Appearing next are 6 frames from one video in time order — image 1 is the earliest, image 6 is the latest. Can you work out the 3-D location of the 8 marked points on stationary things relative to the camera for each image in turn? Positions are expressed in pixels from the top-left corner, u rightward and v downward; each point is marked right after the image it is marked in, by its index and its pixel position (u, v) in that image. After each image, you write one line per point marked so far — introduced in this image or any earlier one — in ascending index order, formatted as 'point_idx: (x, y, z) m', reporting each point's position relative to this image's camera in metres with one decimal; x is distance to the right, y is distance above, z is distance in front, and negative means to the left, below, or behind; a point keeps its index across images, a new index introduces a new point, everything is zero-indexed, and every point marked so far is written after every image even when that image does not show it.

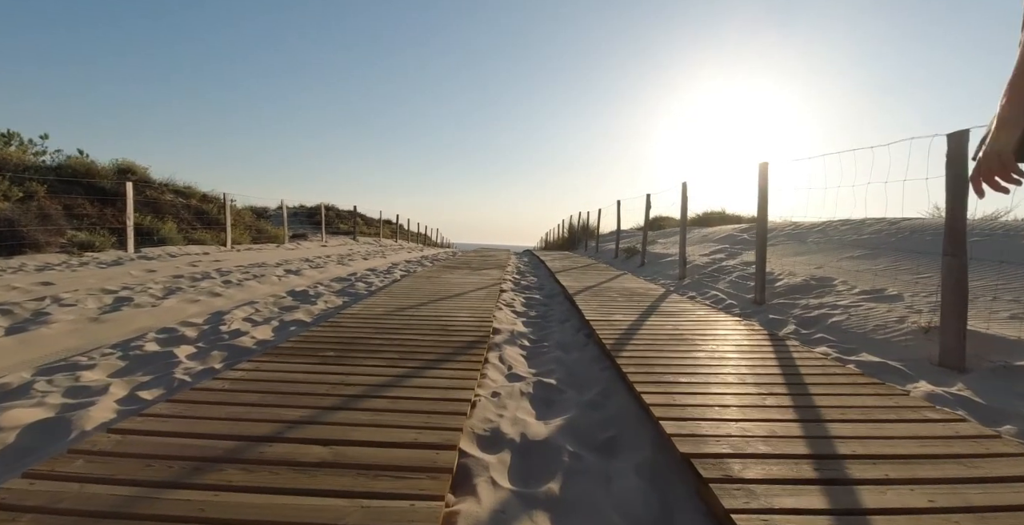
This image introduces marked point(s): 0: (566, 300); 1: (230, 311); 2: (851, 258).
0: (+0.6, -0.4, +5.4) m
1: (-2.7, -0.5, +4.4) m
2: (+4.3, 0.0, +5.9) m
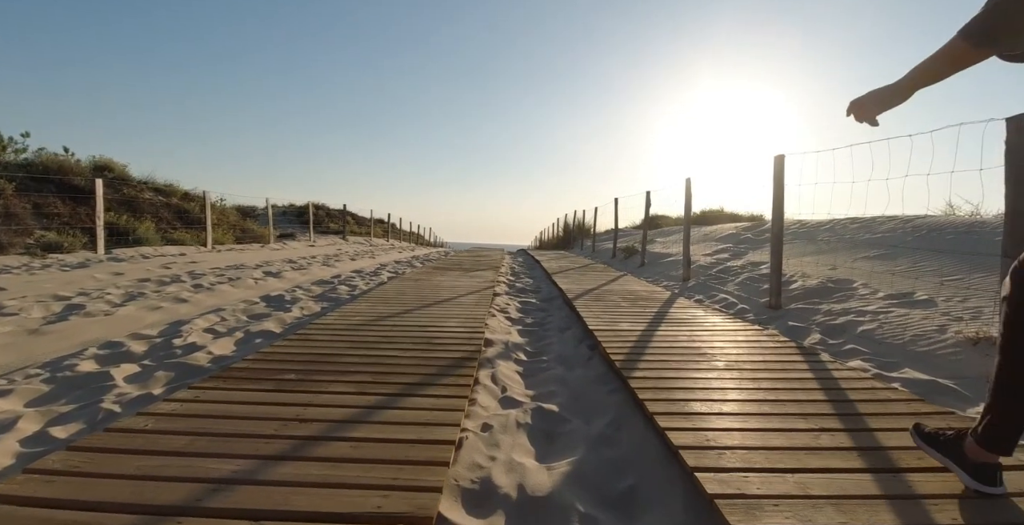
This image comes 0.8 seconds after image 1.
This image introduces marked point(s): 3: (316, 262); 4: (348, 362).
0: (+0.6, -0.5, +5.0) m
1: (-2.7, -0.5, +4.0) m
2: (+4.2, 0.0, +5.6) m
3: (-3.7, 0.0, +8.9) m
4: (-0.9, -0.5, +2.6) m
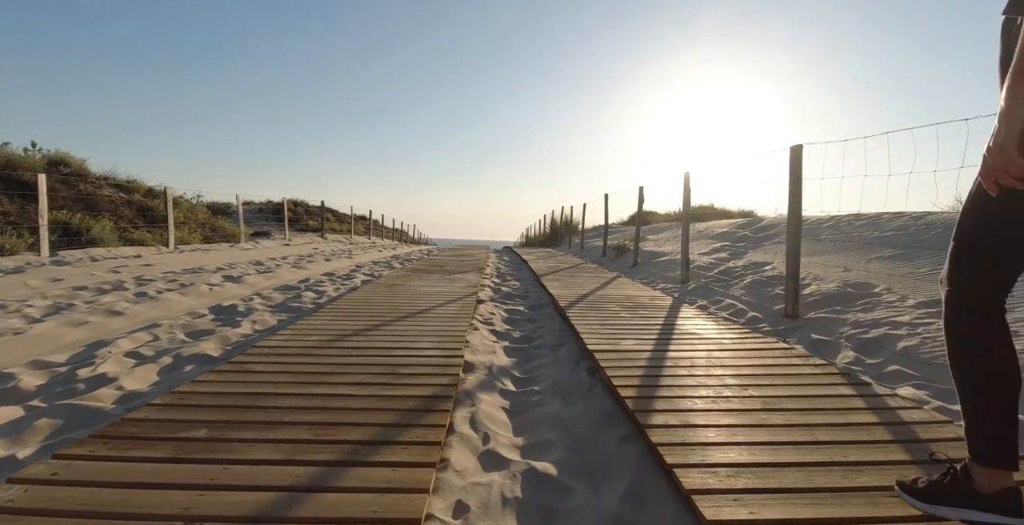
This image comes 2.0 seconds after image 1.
0: (+0.4, -0.5, +4.5) m
1: (-2.8, -0.6, +3.4) m
2: (+4.1, 0.0, +5.1) m
3: (-3.9, 0.0, +8.2) m
4: (-1.0, -0.6, +2.0) m
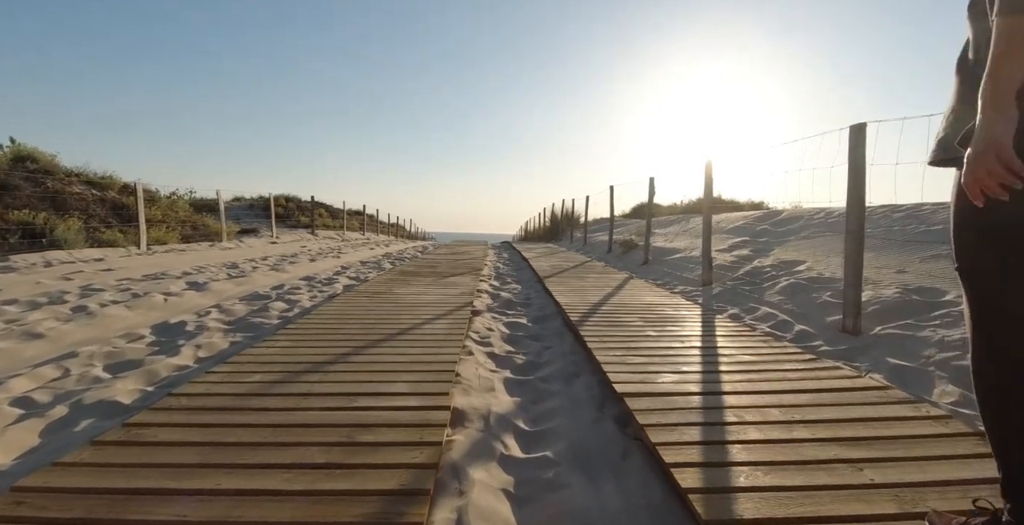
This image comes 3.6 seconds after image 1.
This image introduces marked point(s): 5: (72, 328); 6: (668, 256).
0: (+0.4, -0.5, +3.8) m
1: (-2.8, -0.6, +2.7) m
2: (+4.1, 0.0, +4.5) m
3: (-3.9, -0.1, +7.5) m
4: (-1.0, -0.7, +1.3) m
5: (-3.5, -0.5, +3.7) m
6: (+2.6, +0.1, +7.8) m
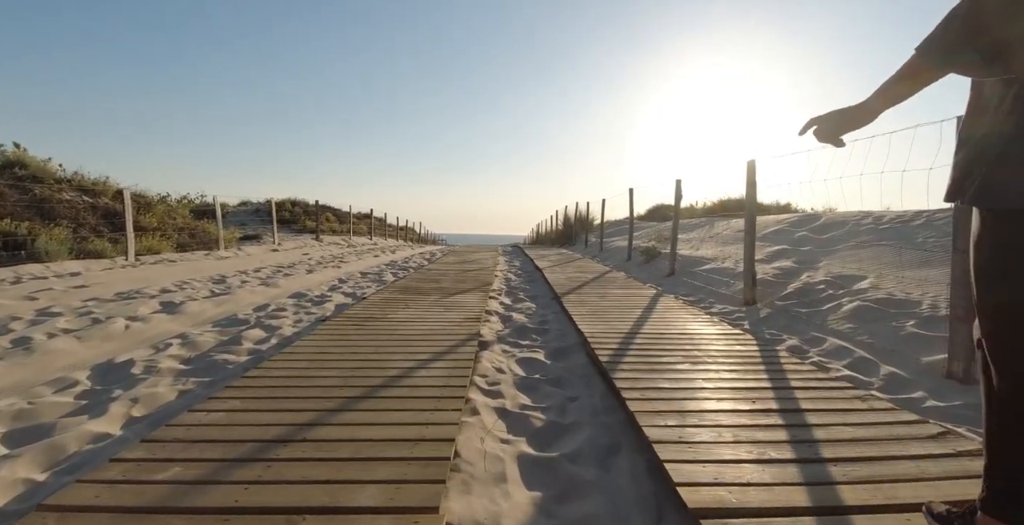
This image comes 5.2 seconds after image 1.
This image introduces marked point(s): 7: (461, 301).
0: (+0.5, -0.7, +3.1) m
1: (-2.7, -0.8, +2.0) m
2: (+4.2, -0.1, +3.7) m
3: (-3.8, -0.3, +6.9) m
4: (-0.9, -0.9, +0.7) m
5: (-3.4, -0.7, +3.1) m
6: (+2.8, 0.0, +7.1) m
7: (-0.6, -0.4, +5.0) m
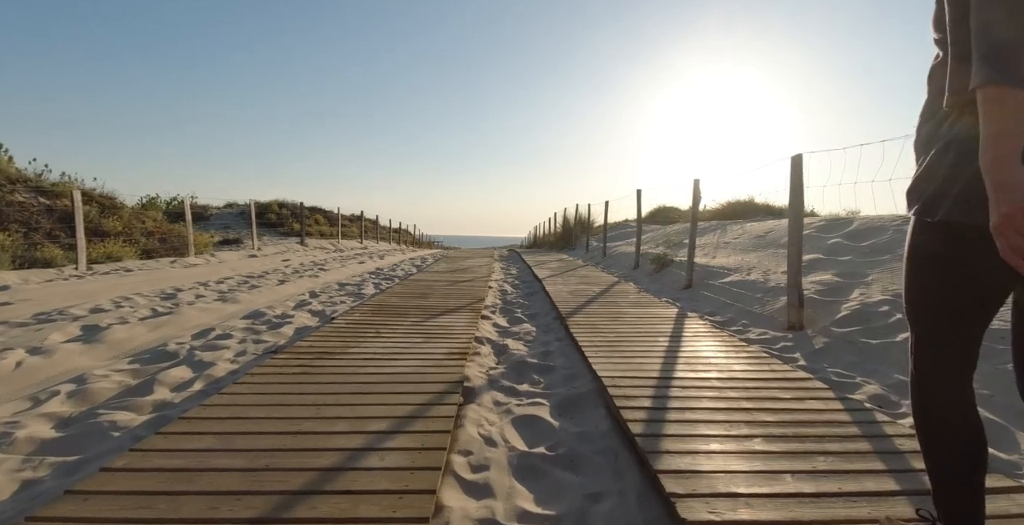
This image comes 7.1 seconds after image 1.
0: (+0.5, -0.8, +2.2) m
1: (-2.7, -1.0, +1.2) m
2: (+4.1, -0.2, +2.9) m
3: (-3.8, -0.4, +6.0) m
4: (-0.9, -1.0, -0.2) m
5: (-3.4, -0.8, +2.2) m
6: (+2.7, -0.2, +6.2) m
7: (-0.6, -0.5, +4.2) m
